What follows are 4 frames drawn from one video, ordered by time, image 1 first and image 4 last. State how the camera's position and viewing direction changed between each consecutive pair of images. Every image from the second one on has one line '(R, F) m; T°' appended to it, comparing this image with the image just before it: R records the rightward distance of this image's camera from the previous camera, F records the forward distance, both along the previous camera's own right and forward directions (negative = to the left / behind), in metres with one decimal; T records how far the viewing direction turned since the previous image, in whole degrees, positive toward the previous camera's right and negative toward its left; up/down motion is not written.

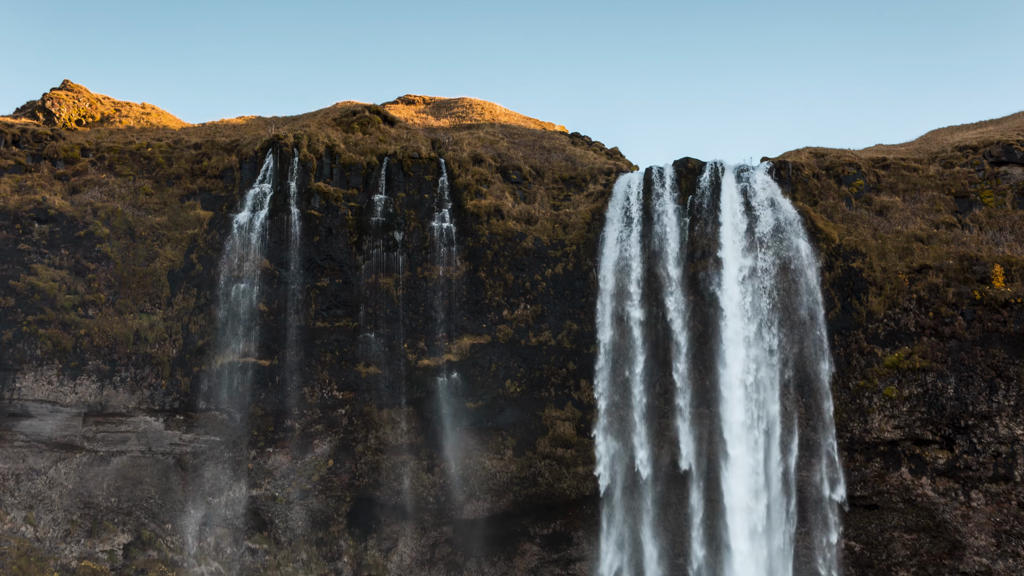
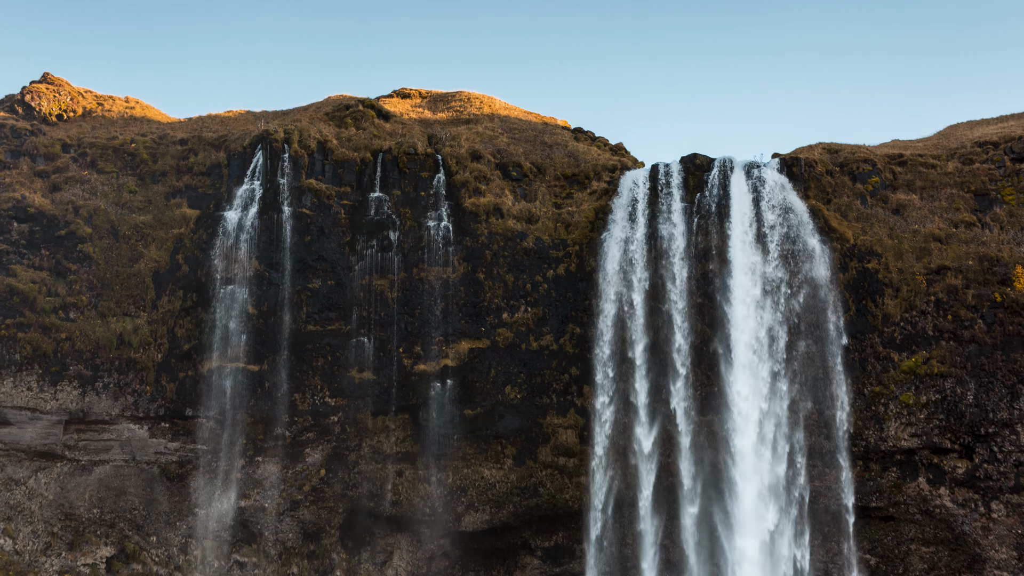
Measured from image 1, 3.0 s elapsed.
(0.0, +0.9) m; 0°
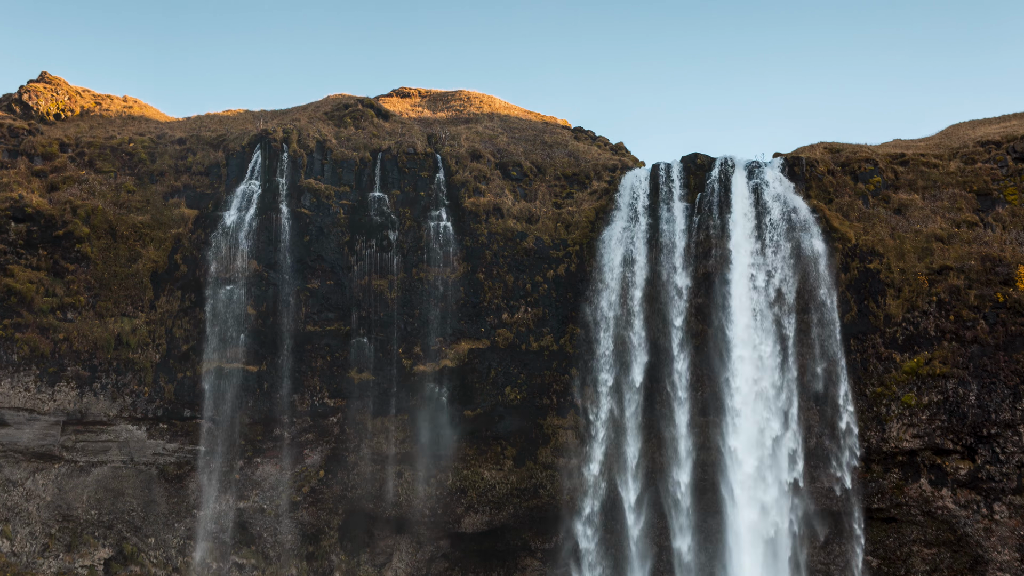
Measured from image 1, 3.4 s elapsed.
(0.0, +0.1) m; 0°
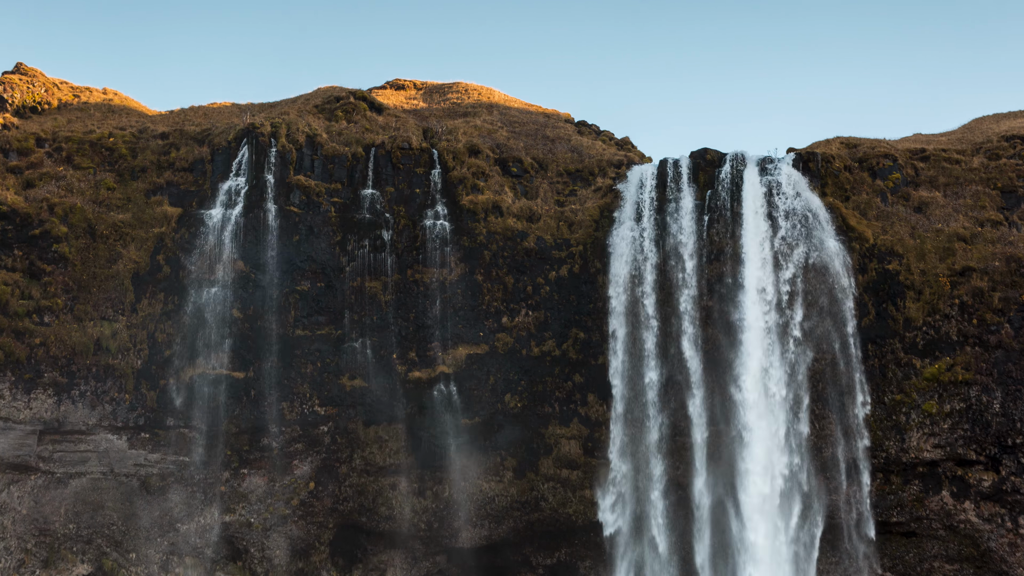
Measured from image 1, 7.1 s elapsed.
(0.0, +1.0) m; 0°
